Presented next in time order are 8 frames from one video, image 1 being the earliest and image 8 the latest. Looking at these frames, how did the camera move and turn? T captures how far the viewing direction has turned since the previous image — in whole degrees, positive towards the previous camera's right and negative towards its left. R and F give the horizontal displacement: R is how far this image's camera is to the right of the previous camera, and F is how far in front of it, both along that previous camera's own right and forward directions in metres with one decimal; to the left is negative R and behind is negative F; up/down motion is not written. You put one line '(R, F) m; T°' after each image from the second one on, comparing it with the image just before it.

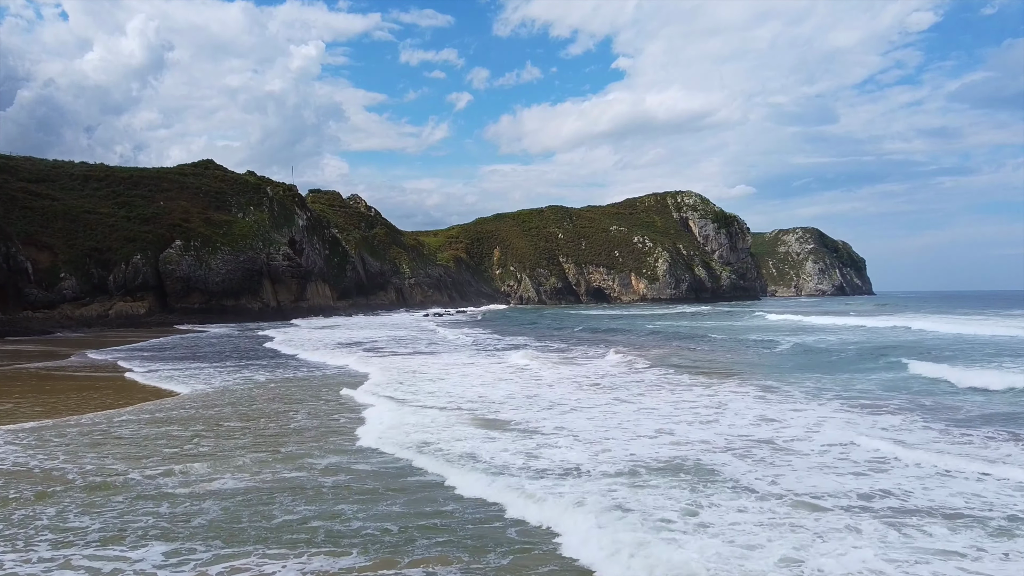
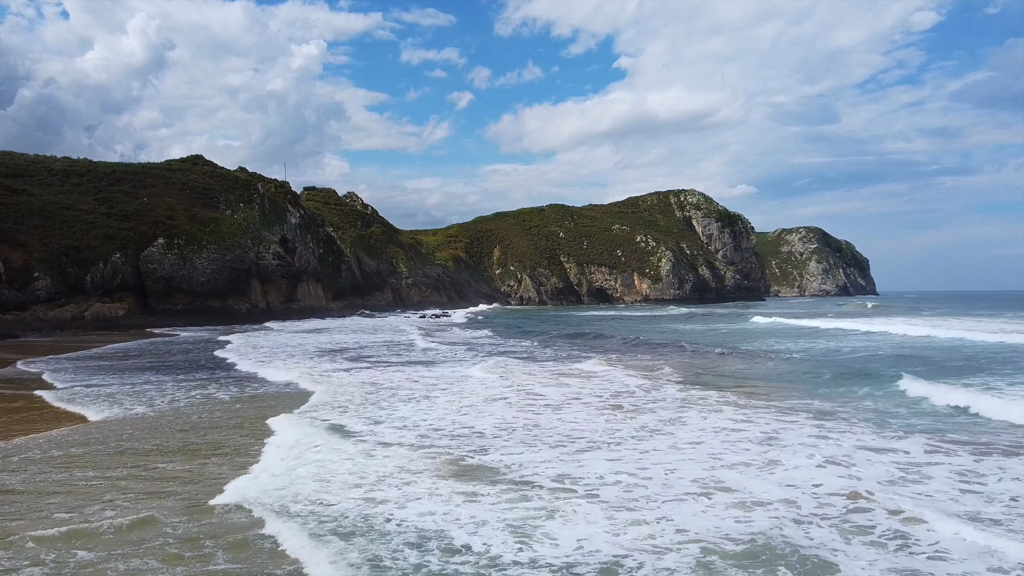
(+0.1, +2.3) m; 0°
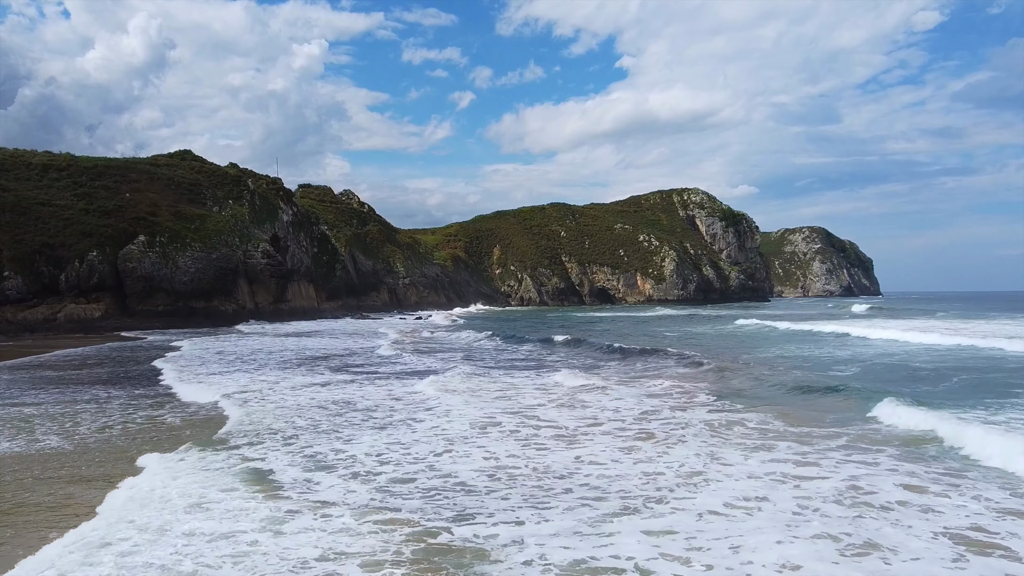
(+0.1, +2.3) m; 0°
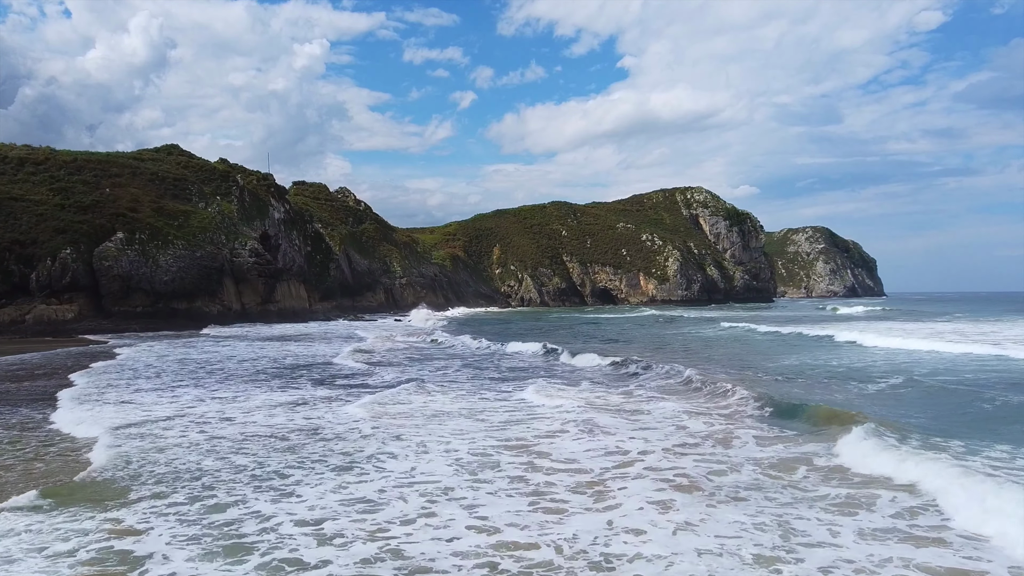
(+0.1, +2.4) m; 0°
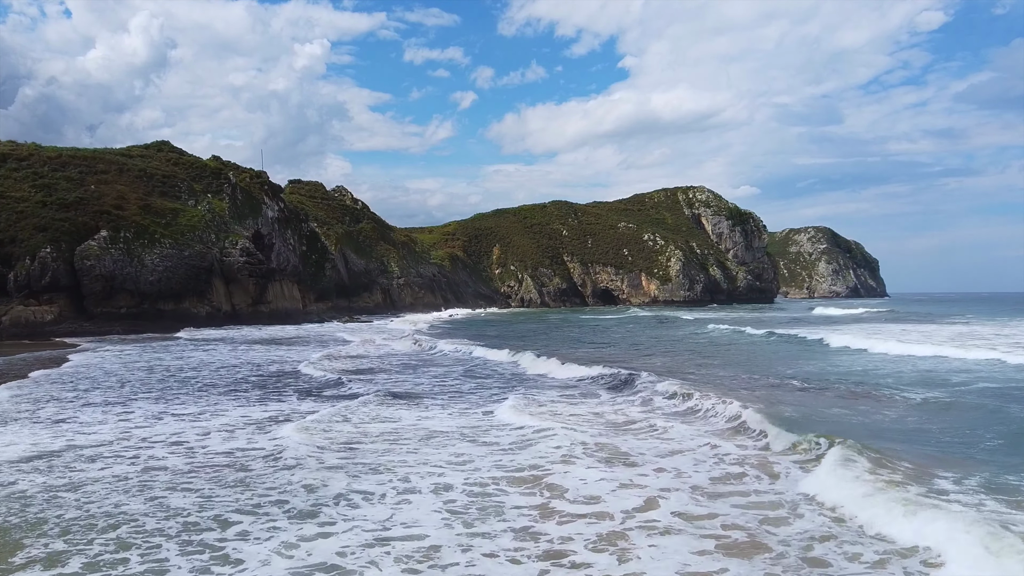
(+0.1, +1.6) m; 0°
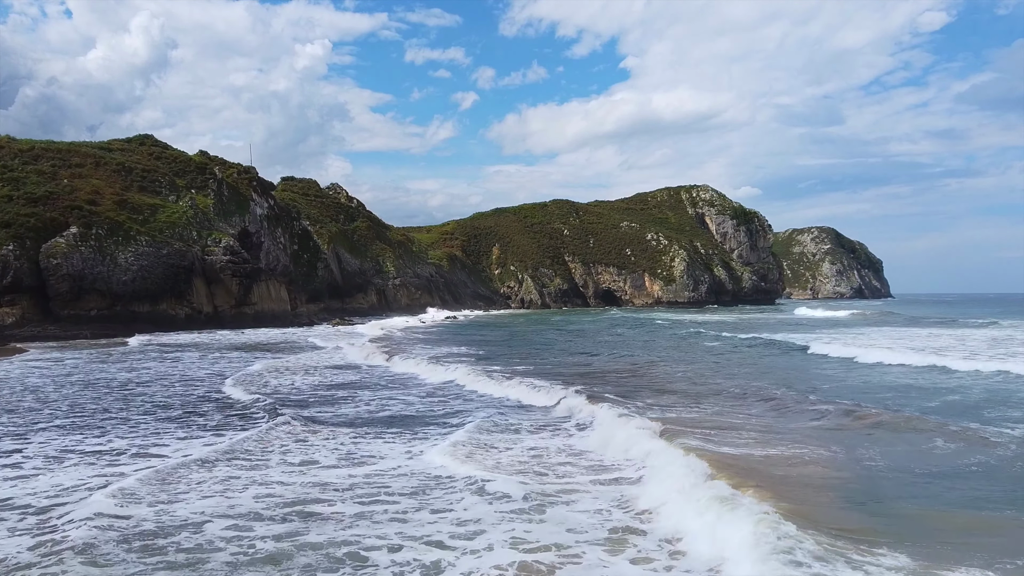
(+0.1, +2.6) m; 0°
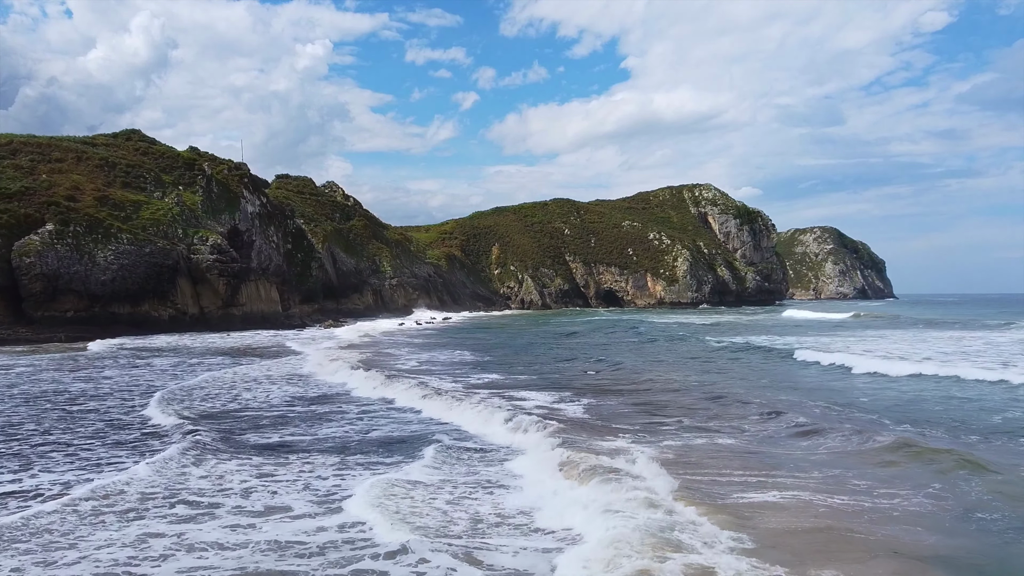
(+0.1, +1.9) m; 0°
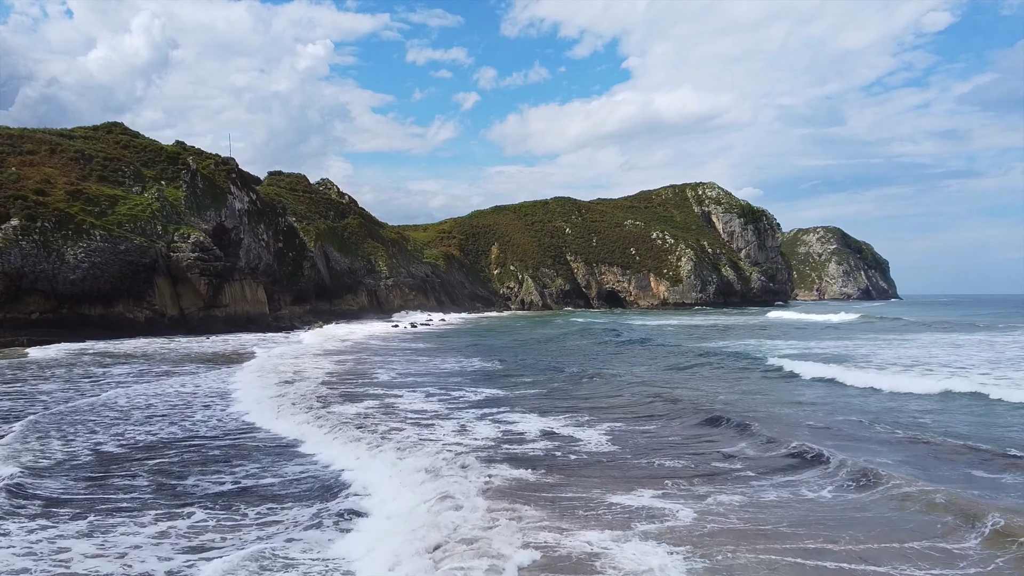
(+0.1, +2.4) m; 0°
